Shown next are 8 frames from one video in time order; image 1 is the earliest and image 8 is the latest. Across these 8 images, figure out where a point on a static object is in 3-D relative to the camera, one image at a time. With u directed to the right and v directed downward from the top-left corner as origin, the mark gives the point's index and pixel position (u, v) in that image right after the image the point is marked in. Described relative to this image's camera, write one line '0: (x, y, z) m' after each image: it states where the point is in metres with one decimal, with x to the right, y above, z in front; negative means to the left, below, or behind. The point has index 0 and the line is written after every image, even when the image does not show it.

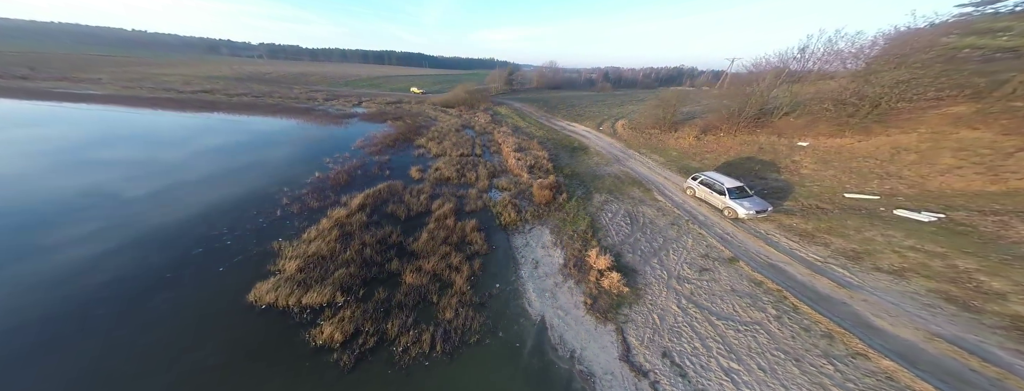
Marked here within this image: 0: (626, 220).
0: (+5.6, -1.0, +14.3) m
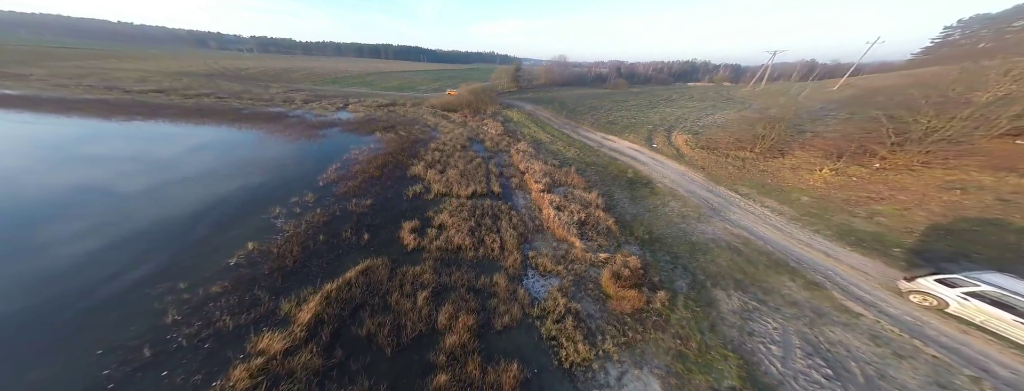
0: (+7.9, -4.4, +7.2) m
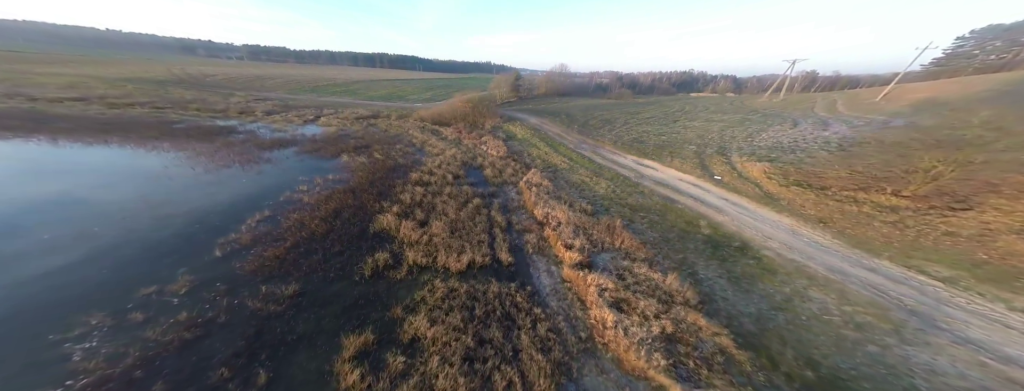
0: (+8.7, -6.6, +1.6) m
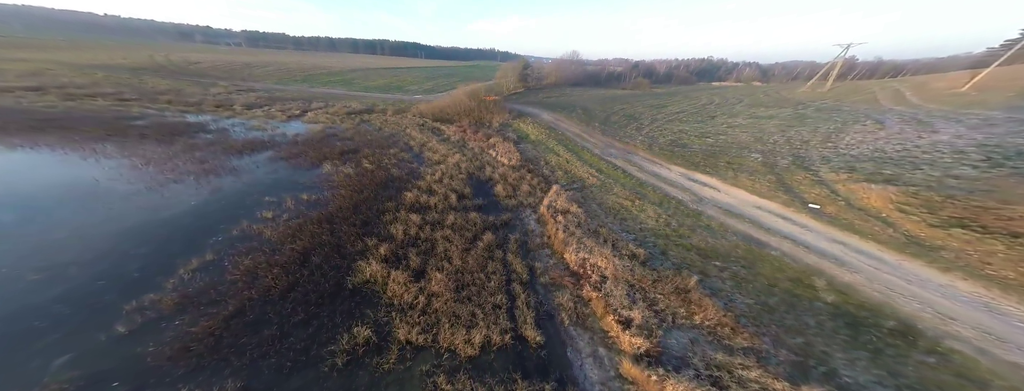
0: (+9.6, -8.2, -1.4) m
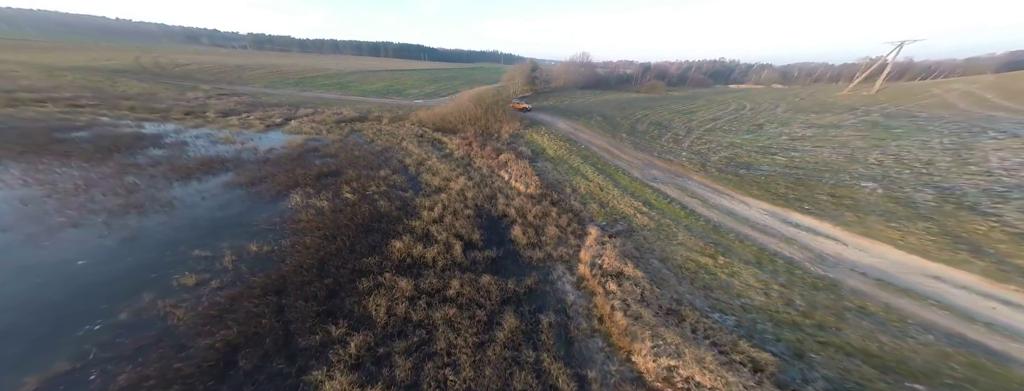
0: (+10.4, -9.6, -4.8) m
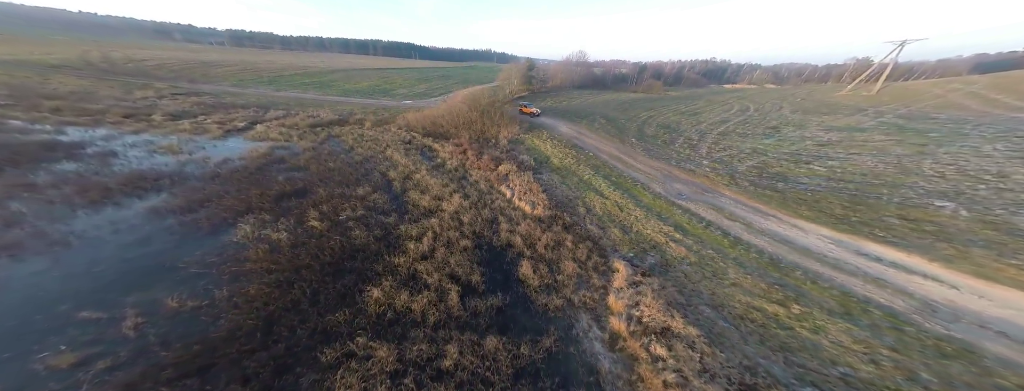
0: (+11.2, -10.2, -6.4) m
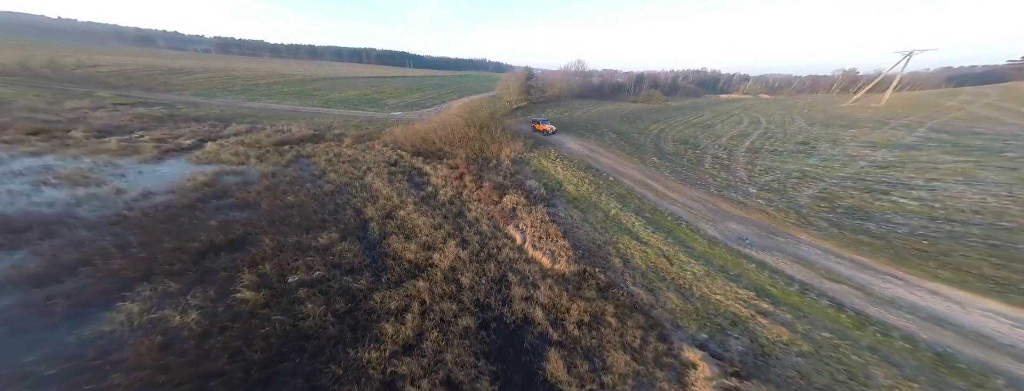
0: (+12.2, -11.0, -9.1) m
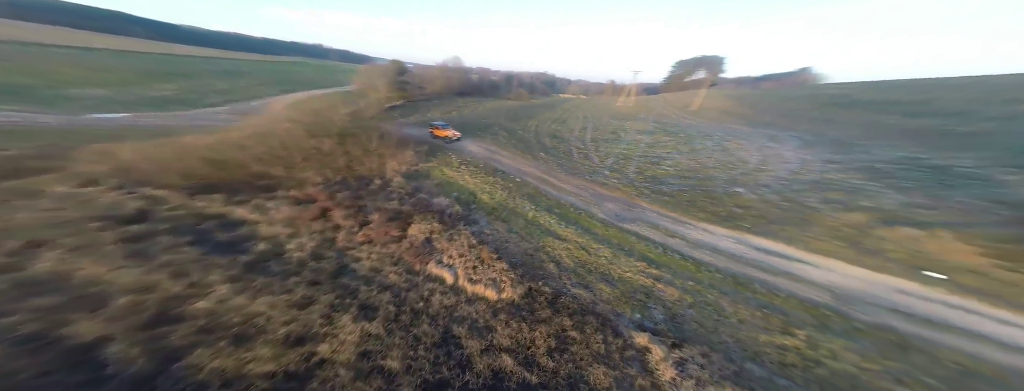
0: (+18.7, -9.1, -2.2) m
